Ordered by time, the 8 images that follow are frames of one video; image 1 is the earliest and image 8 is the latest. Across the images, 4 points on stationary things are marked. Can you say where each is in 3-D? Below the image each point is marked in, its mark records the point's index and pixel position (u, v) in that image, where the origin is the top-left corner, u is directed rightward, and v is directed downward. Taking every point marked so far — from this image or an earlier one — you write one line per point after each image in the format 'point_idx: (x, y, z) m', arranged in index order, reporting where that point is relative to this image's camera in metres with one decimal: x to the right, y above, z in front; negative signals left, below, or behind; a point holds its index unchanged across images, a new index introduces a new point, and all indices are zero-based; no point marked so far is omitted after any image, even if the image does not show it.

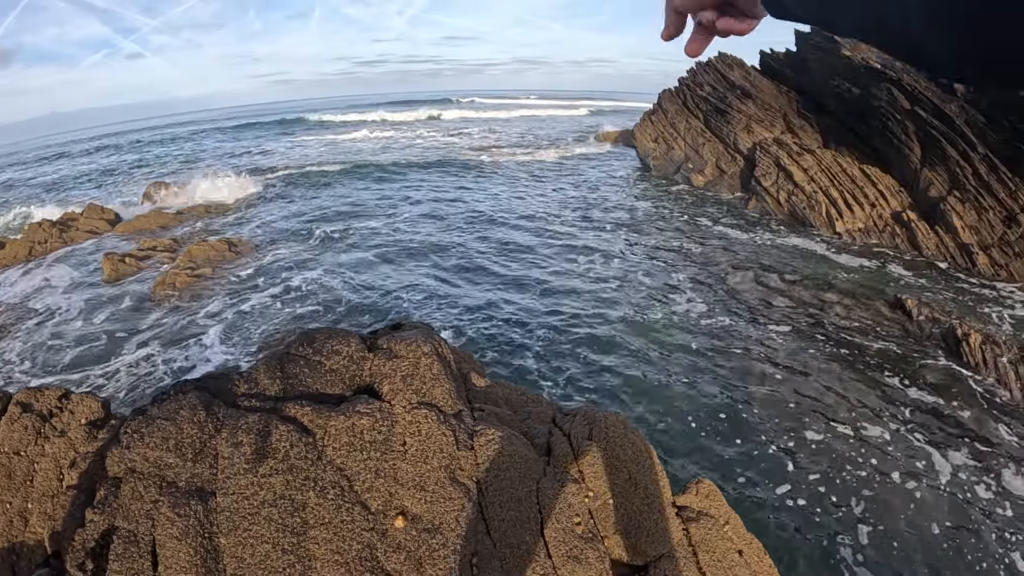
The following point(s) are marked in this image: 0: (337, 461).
0: (-1.6, -1.6, +5.6) m
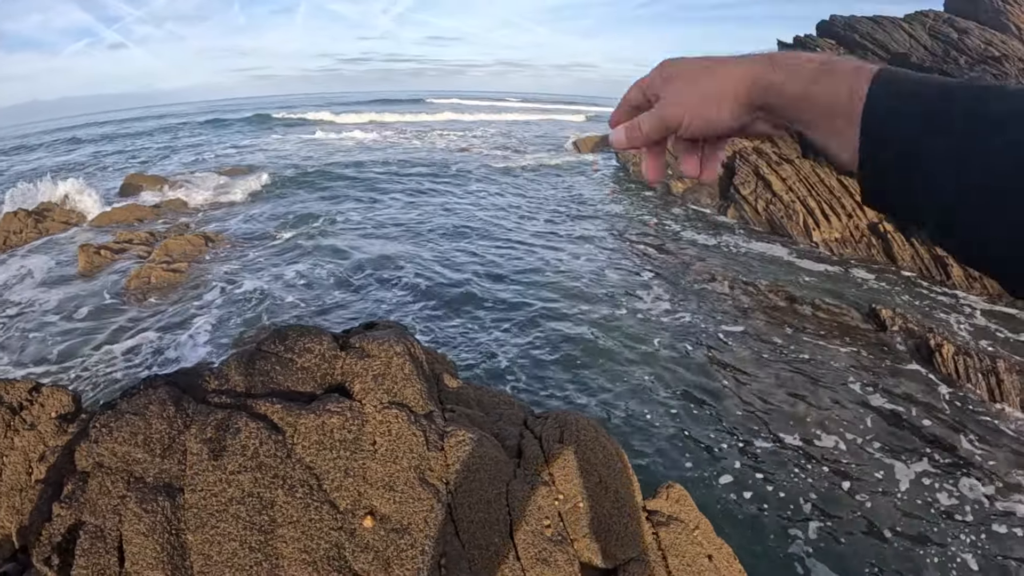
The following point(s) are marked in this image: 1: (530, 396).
0: (-1.9, -1.6, +5.6) m
1: (+0.1, -1.7, +9.7) m
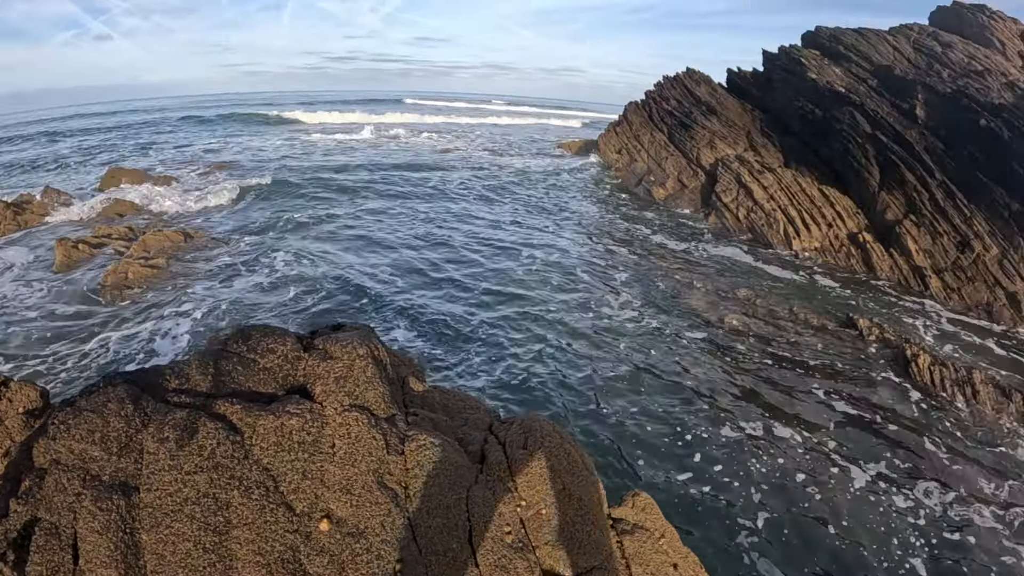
0: (-2.2, -1.6, +5.6) m
1: (-0.3, -1.7, +9.7) m
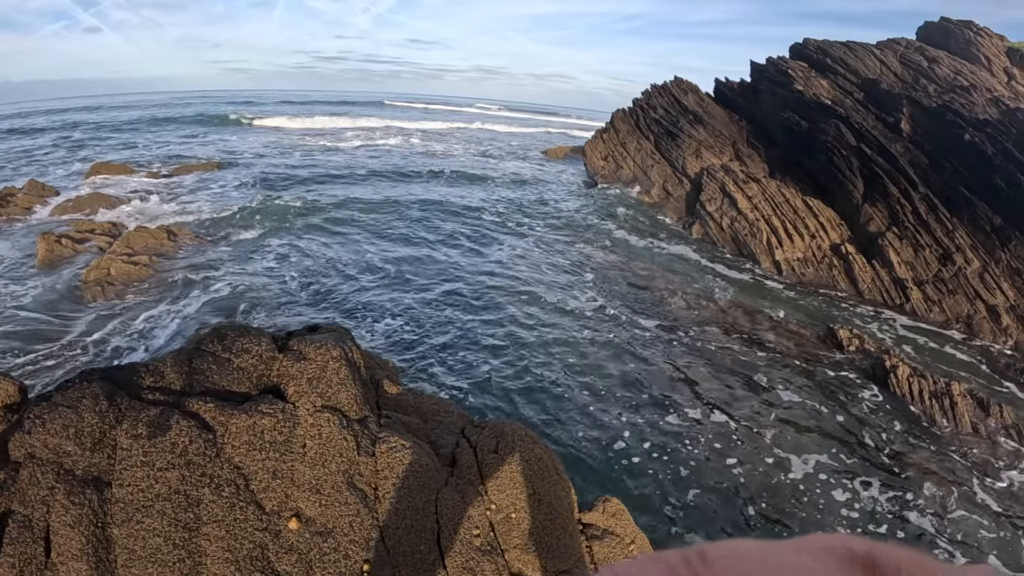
0: (-2.5, -1.6, +5.7) m
1: (-0.6, -1.8, +9.8) m
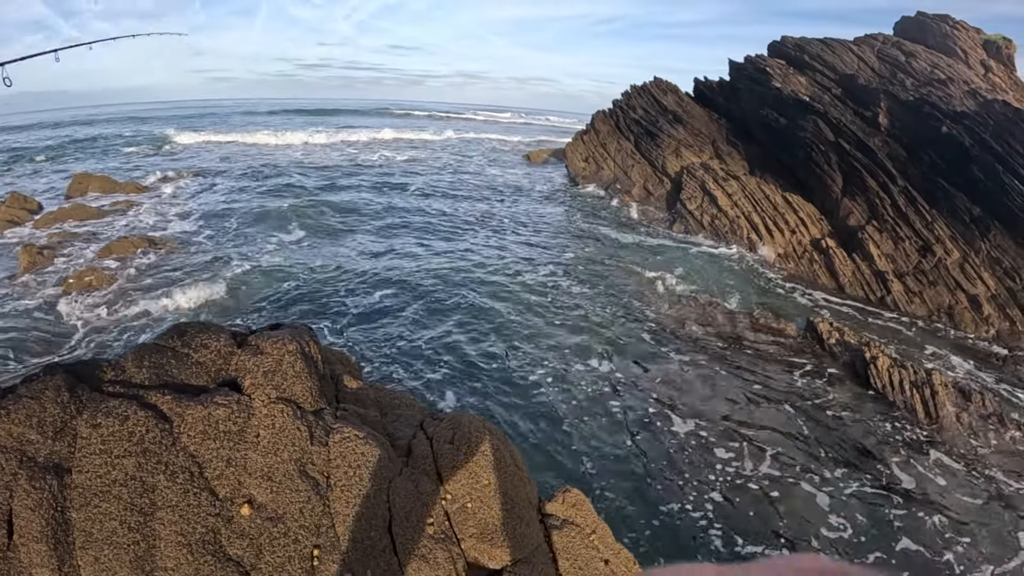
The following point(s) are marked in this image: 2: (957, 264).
0: (-3.0, -1.5, +5.9) m
1: (-1.0, -1.8, +9.9) m
2: (+10.1, +0.5, +13.9) m
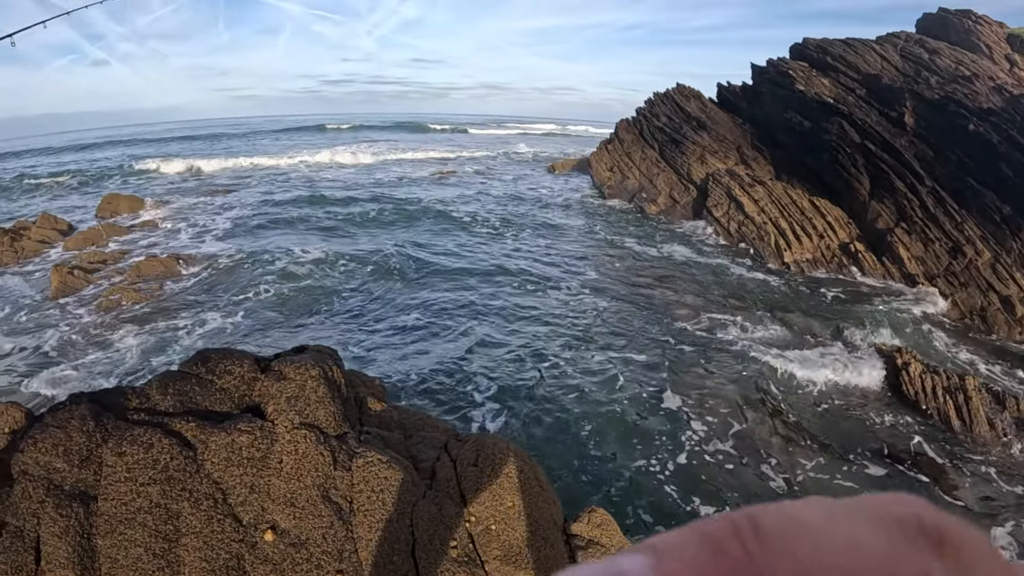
0: (-2.8, -1.8, +5.9) m
1: (-0.6, -2.0, +9.9) m
2: (+10.5, +0.4, +13.5) m
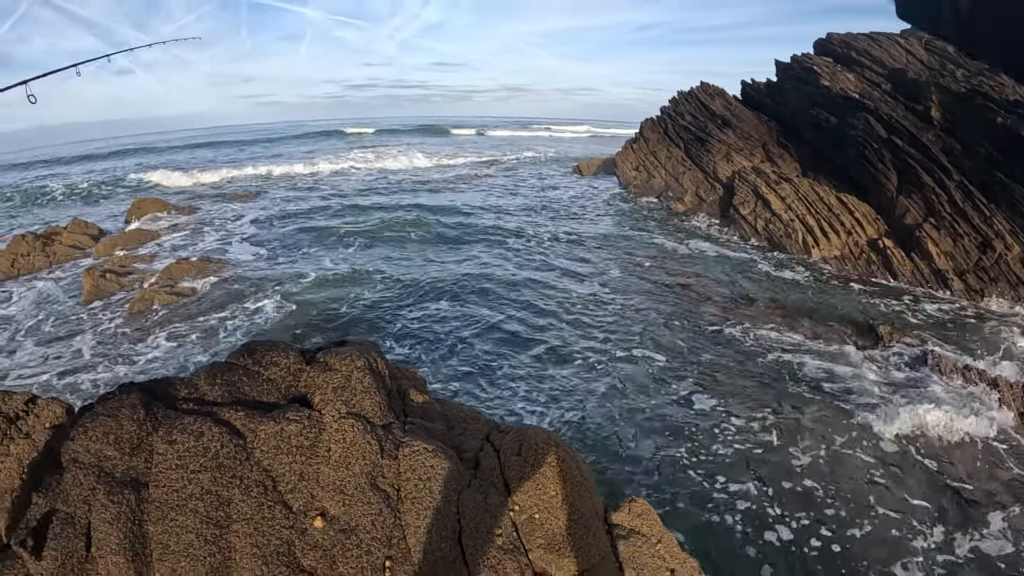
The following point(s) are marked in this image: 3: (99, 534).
0: (-2.4, -1.6, +5.9) m
1: (-0.2, -1.9, +9.9) m
2: (+11.0, +0.5, +13.4) m
3: (-3.5, -2.1, +5.2) m
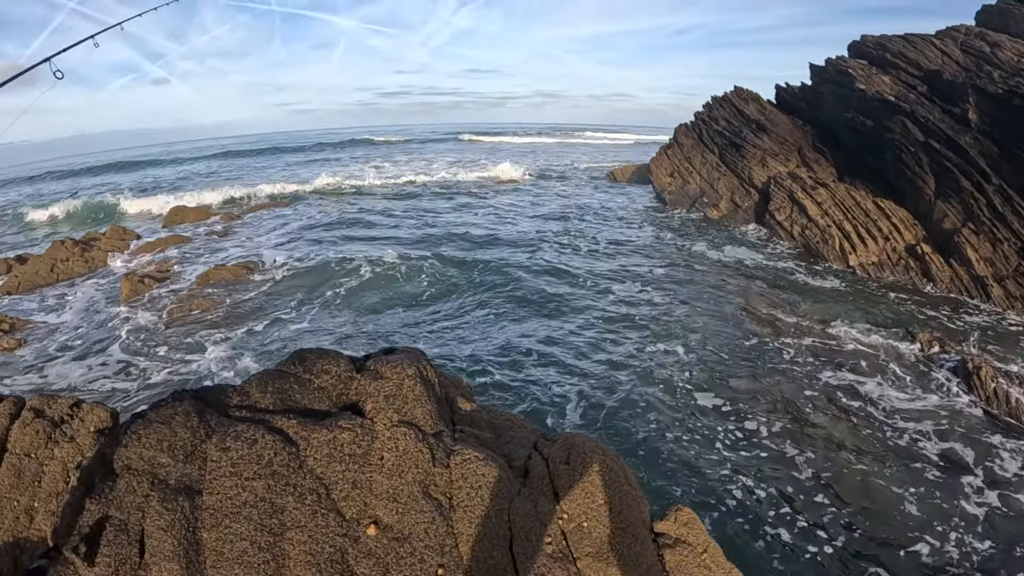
0: (-1.9, -1.7, +5.9) m
1: (+0.4, -2.0, +9.8) m
2: (+11.6, +0.4, +13.2) m
3: (-3.0, -2.2, +5.2) m
